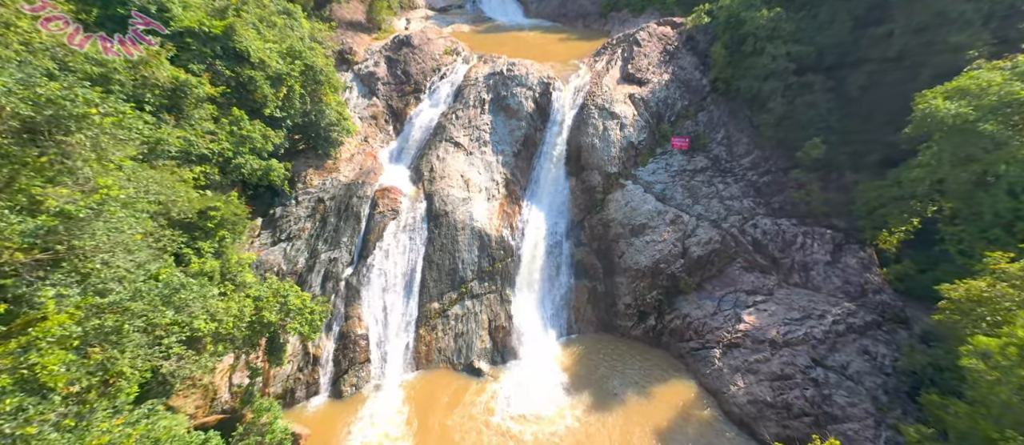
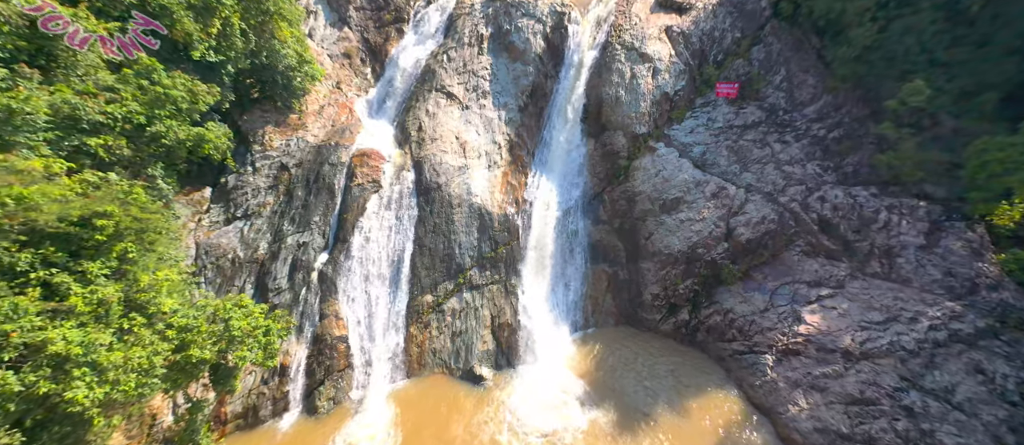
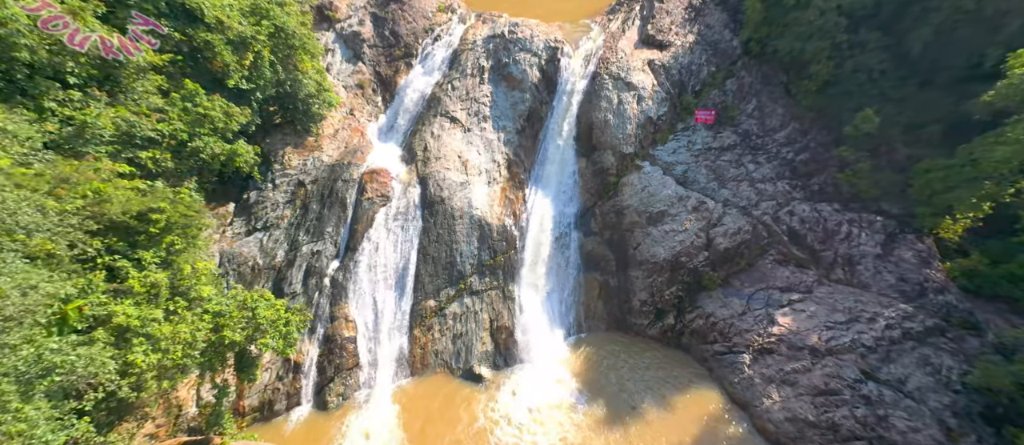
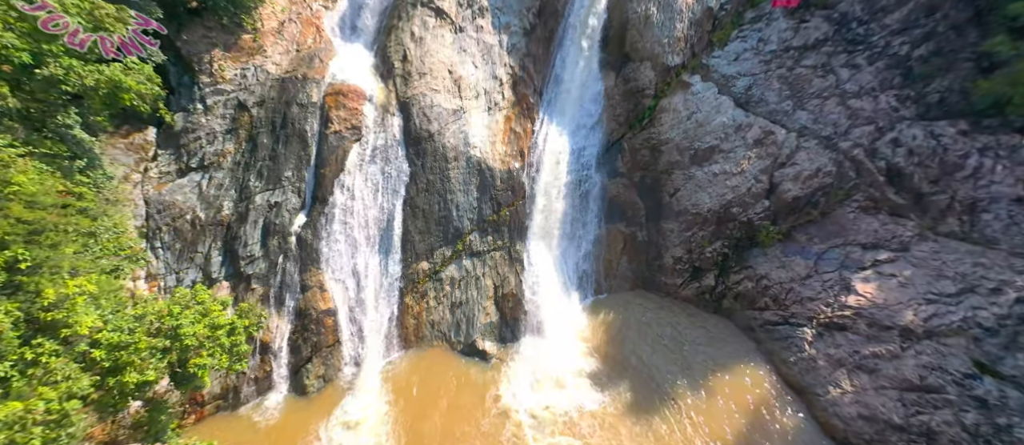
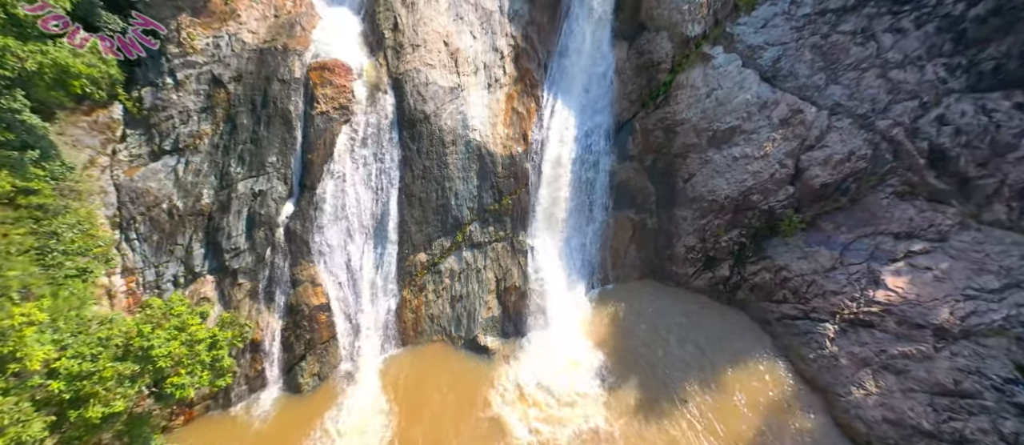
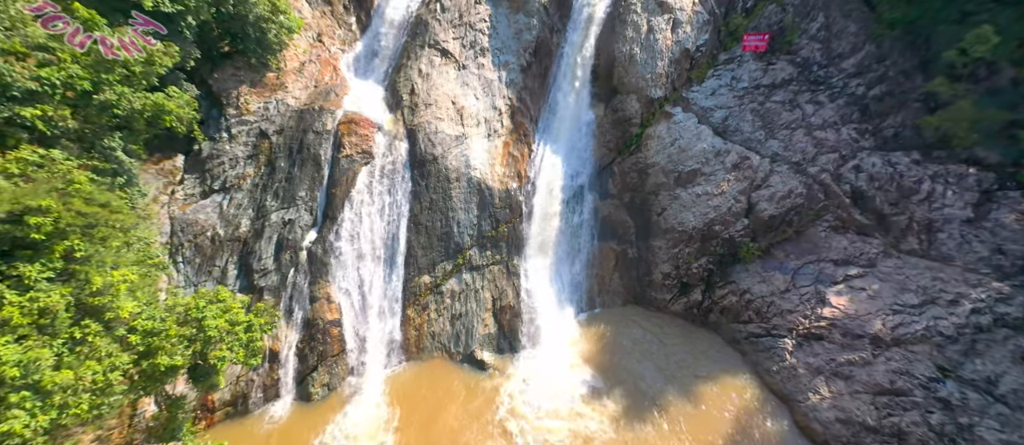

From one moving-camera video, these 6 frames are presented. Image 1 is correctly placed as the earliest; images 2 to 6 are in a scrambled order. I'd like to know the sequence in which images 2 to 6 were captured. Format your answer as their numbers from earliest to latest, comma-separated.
3, 2, 6, 4, 5
